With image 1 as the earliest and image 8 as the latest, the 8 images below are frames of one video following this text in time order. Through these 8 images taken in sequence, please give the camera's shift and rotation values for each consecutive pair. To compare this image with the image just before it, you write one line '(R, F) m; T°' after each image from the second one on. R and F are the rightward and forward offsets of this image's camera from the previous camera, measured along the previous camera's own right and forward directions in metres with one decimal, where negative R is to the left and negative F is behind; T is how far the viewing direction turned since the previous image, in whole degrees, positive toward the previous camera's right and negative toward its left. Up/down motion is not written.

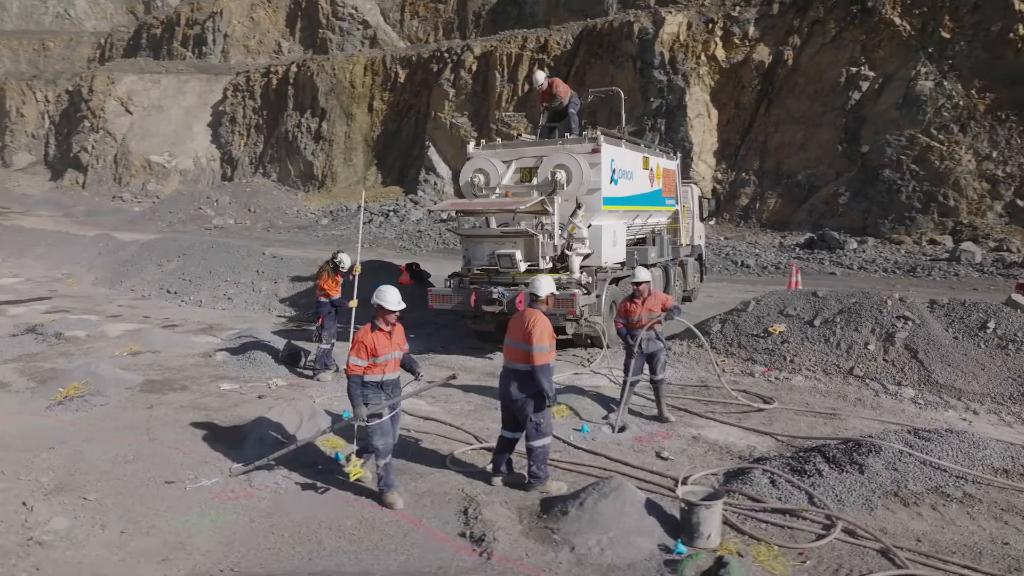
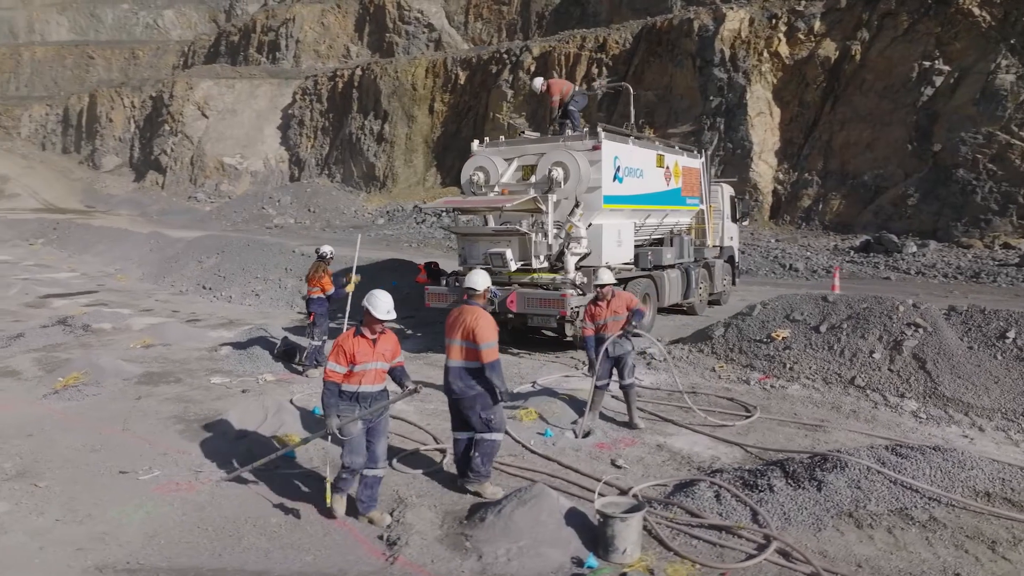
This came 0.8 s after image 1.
(+0.9, +0.2) m; -5°
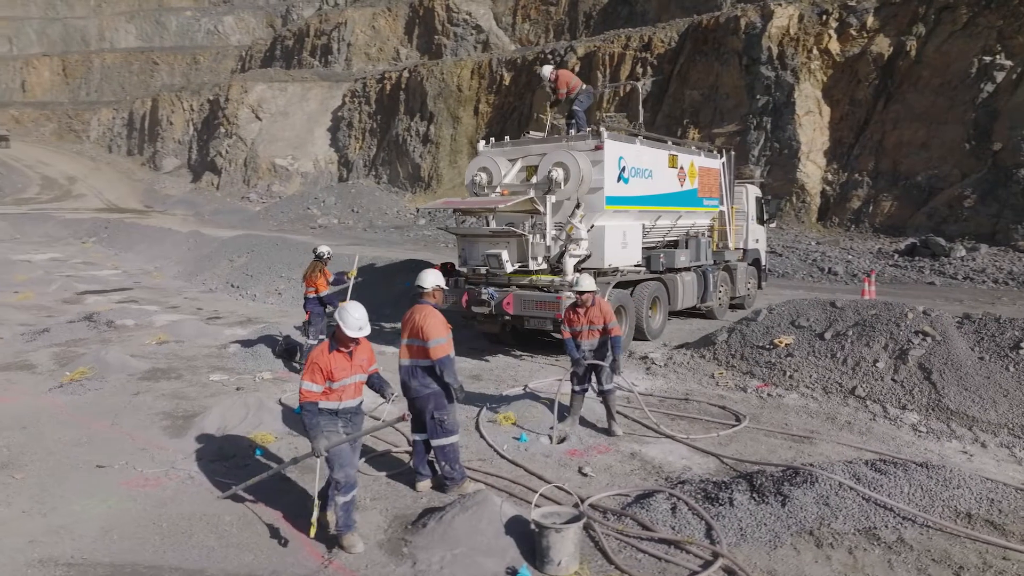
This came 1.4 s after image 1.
(+0.7, +0.1) m; -4°
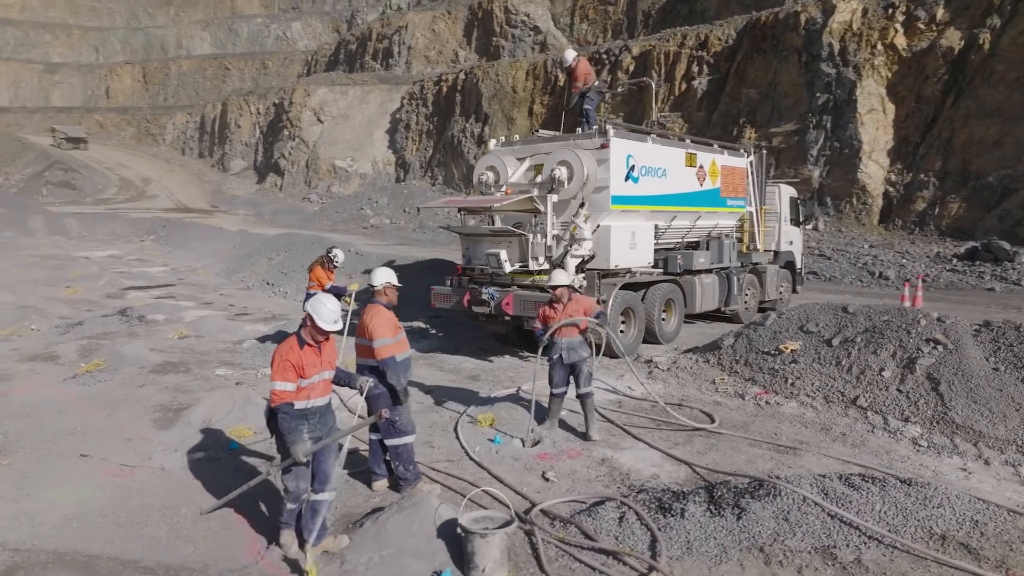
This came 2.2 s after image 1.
(+0.7, +0.1) m; -5°
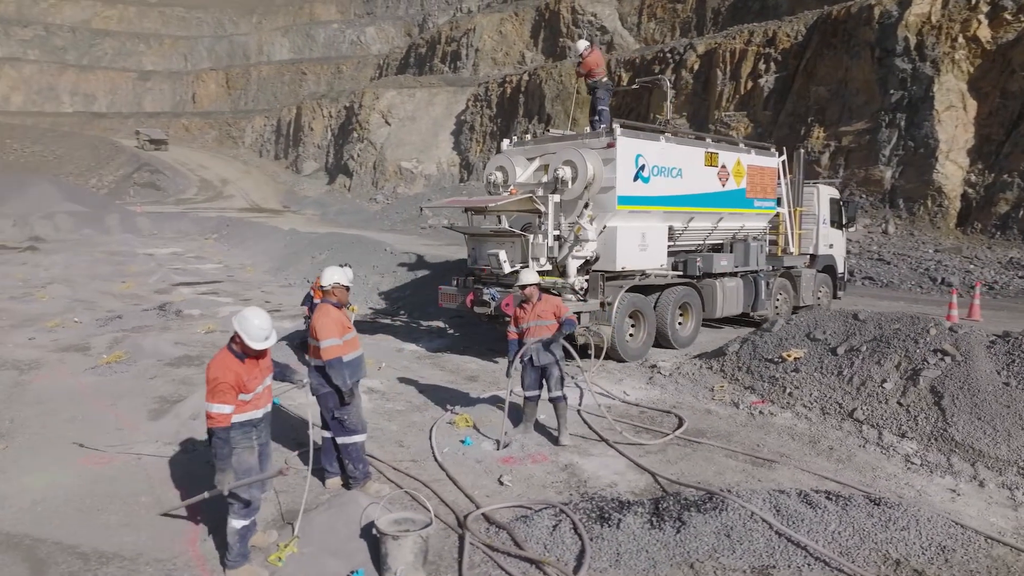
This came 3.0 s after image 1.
(+0.8, +0.1) m; -5°
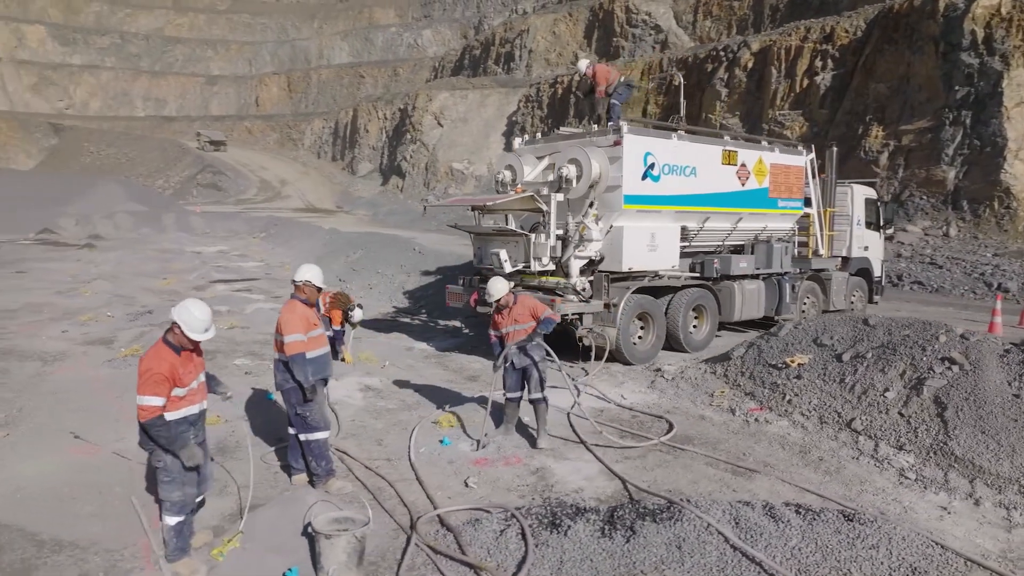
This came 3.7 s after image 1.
(+0.6, +0.1) m; -4°
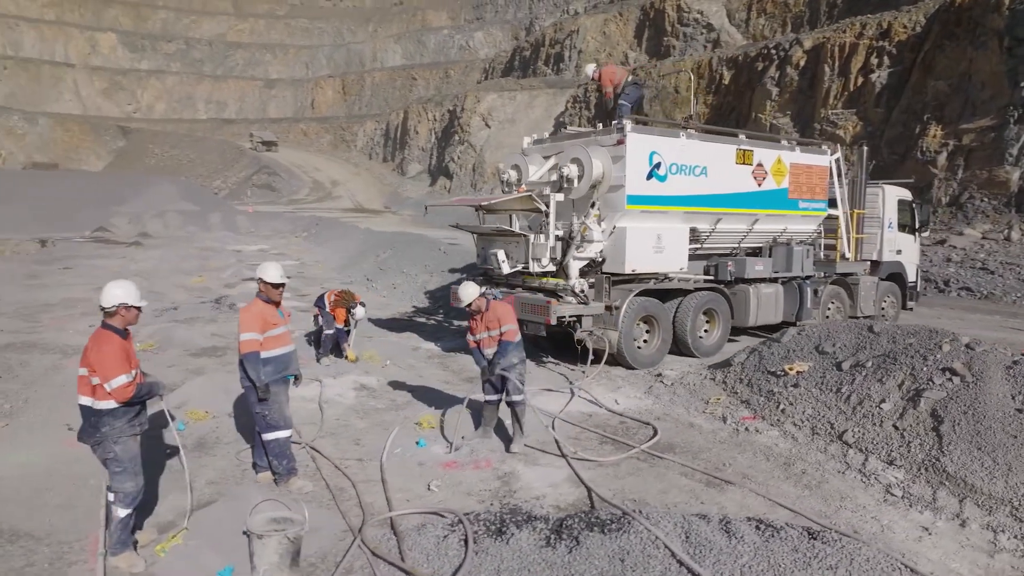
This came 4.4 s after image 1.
(+0.6, +0.1) m; -4°
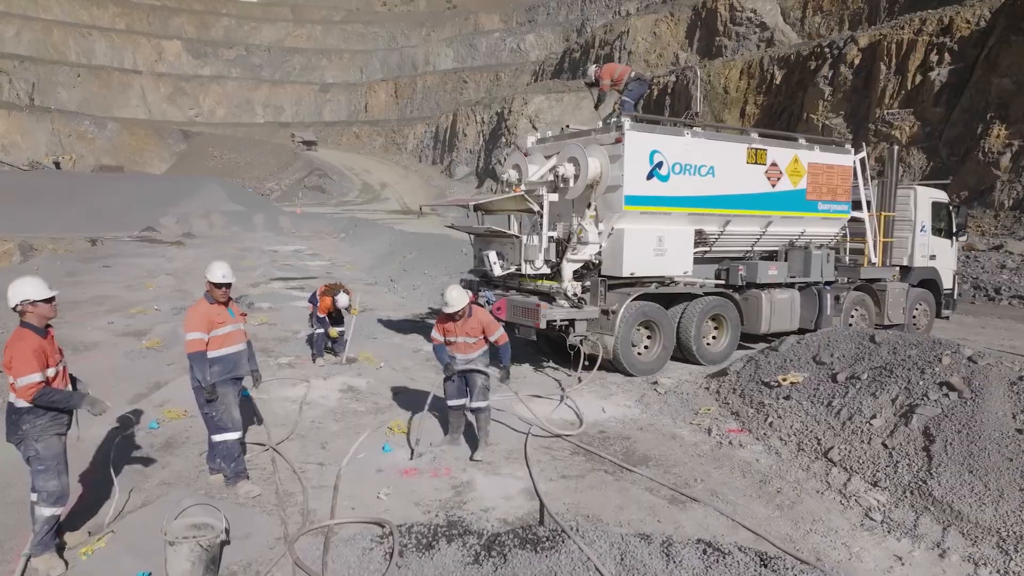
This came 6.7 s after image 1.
(+0.7, +0.2) m; -4°
